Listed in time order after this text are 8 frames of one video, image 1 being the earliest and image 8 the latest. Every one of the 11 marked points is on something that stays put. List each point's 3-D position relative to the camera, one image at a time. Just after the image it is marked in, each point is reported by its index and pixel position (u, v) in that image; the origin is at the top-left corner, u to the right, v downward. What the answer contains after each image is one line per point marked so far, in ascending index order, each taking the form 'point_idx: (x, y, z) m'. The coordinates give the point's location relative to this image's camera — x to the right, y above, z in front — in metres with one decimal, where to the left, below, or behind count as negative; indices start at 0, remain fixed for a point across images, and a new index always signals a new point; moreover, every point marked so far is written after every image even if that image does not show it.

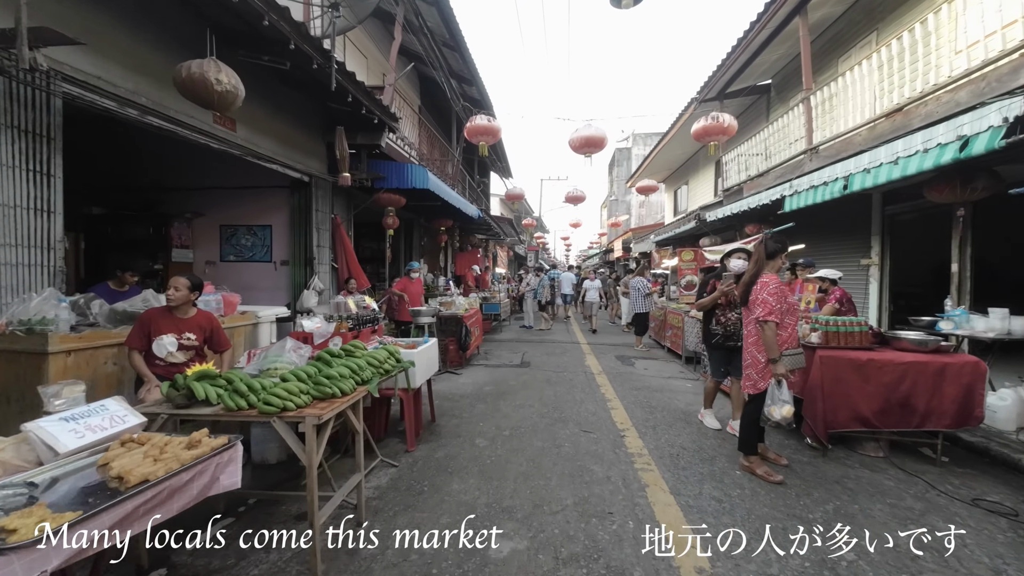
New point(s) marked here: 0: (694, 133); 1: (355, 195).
0: (+3.6, +3.0, +7.6) m
1: (-3.5, +2.1, +8.6) m
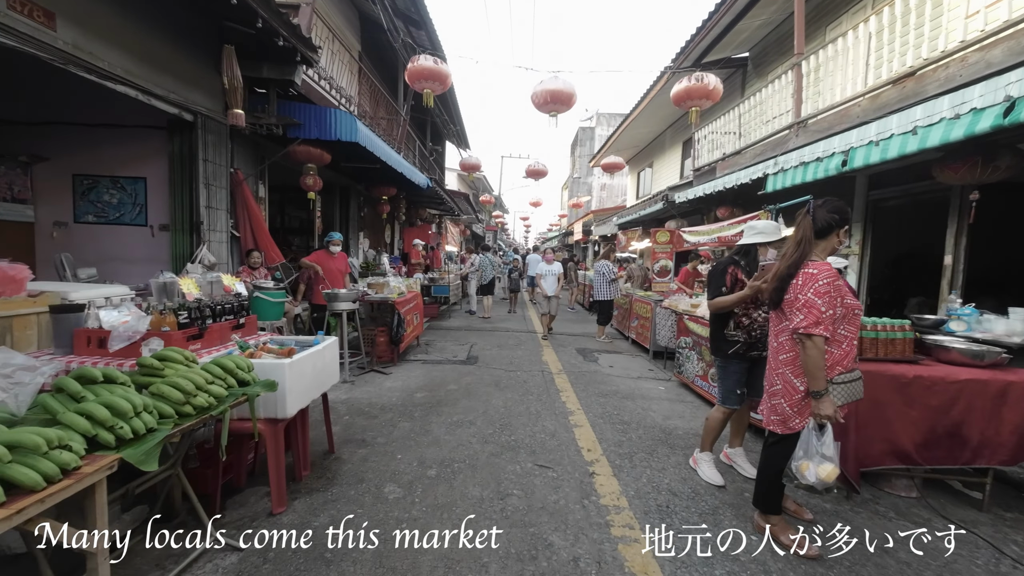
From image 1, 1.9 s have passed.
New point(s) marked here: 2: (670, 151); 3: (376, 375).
0: (+2.8, +3.2, +6.6) m
1: (-4.4, +2.5, +6.9) m
2: (+5.6, +4.9, +14.0) m
3: (-1.7, -1.1, +5.0) m
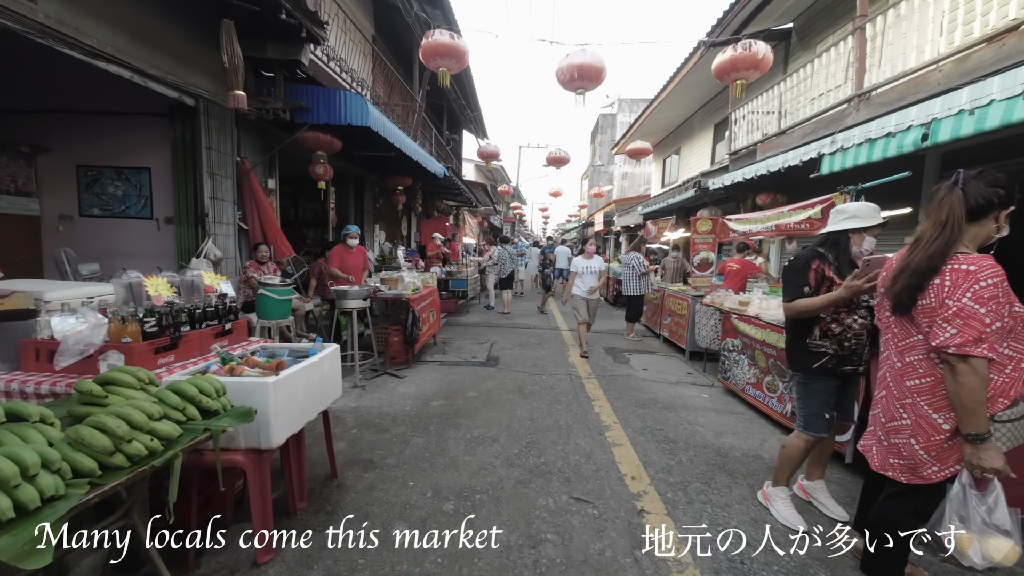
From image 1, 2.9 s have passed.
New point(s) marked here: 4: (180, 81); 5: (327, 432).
0: (+3.1, +3.3, +5.9) m
1: (-4.0, +2.6, +6.5) m
2: (+6.3, +5.1, +13.1) m
3: (-1.5, -1.1, +4.6) m
4: (-4.1, +2.6, +4.9) m
5: (-1.3, -1.0, +2.7) m
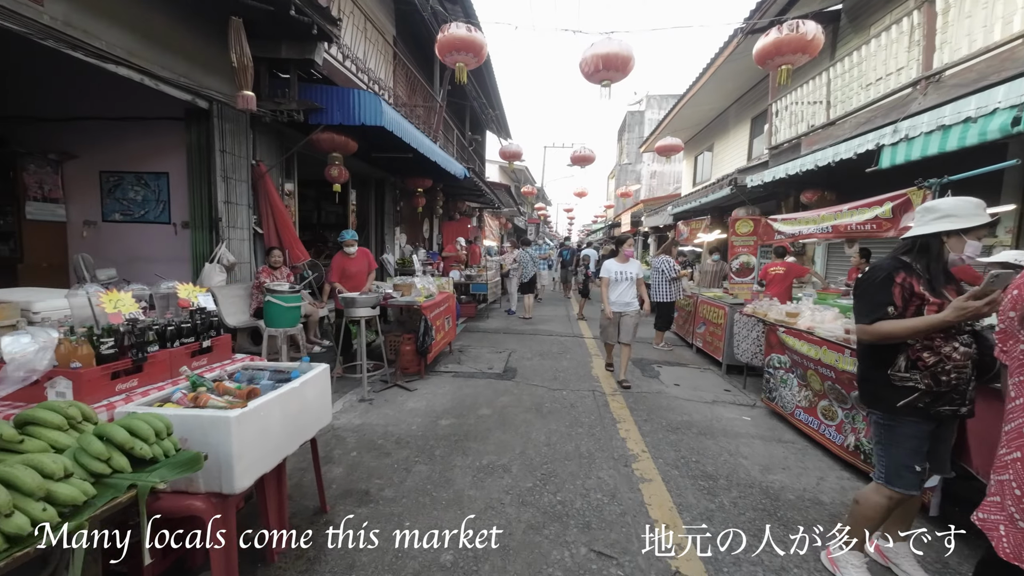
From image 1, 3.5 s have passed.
0: (+3.4, +3.2, +5.4) m
1: (-3.7, +2.5, +6.4) m
2: (+7.0, +5.0, +12.4) m
3: (-1.3, -1.2, +4.4) m
4: (-3.9, +2.5, +4.8) m
5: (-1.2, -1.1, +2.4) m
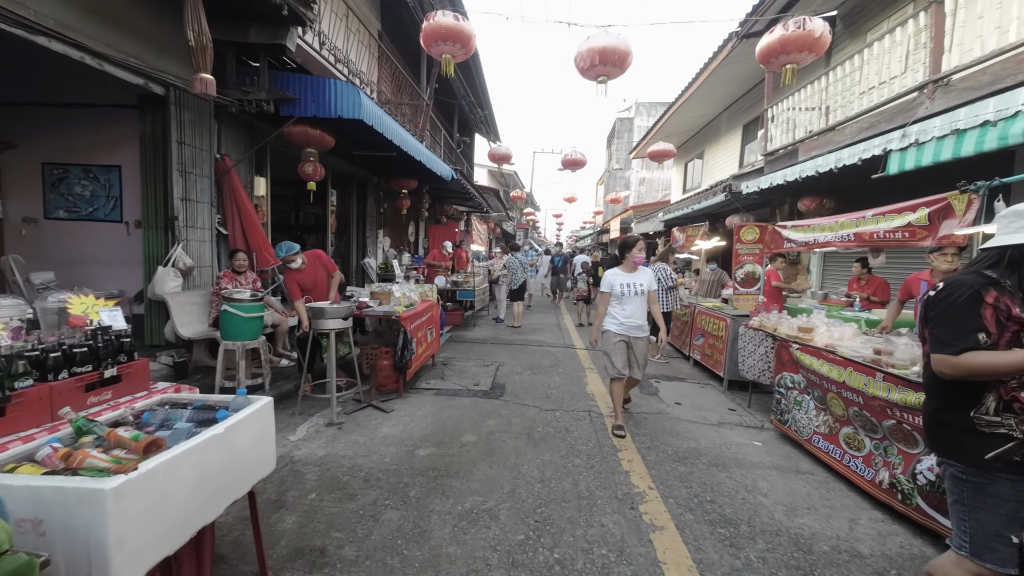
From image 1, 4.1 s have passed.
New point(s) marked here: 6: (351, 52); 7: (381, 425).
0: (+3.3, +3.1, +5.1) m
1: (-3.8, +2.4, +5.9) m
2: (+6.7, +4.7, +12.2) m
3: (-1.4, -1.3, +3.9) m
4: (-4.0, +2.4, +4.2) m
5: (-1.3, -1.1, +2.0) m
6: (-2.9, +4.3, +7.1) m
7: (-1.2, -1.3, +3.7) m
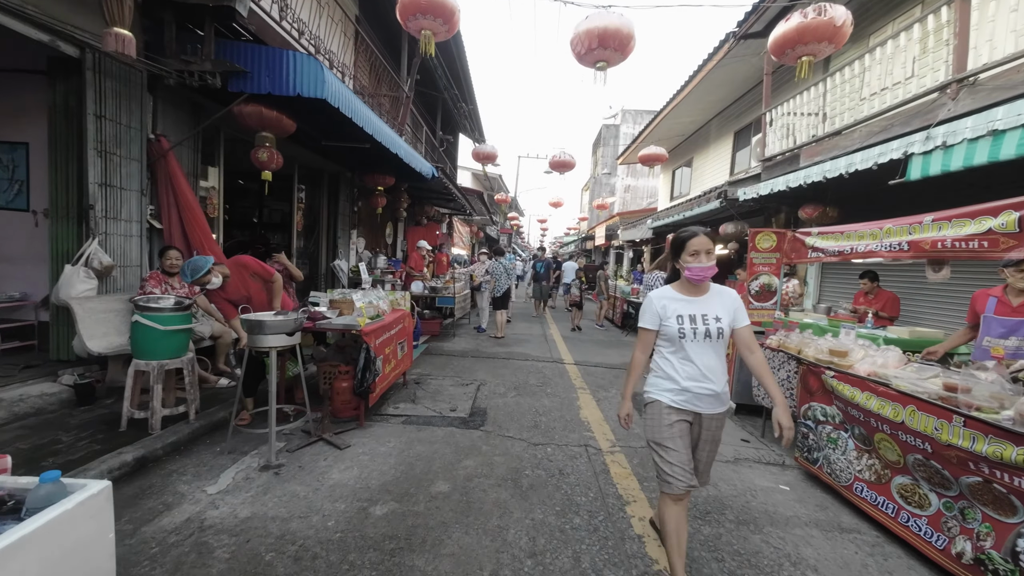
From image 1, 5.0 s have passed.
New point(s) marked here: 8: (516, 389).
0: (+3.1, +2.9, +4.6) m
1: (-4.0, +2.4, +5.1) m
2: (+6.3, +4.4, +11.9) m
3: (-1.5, -1.3, +3.2) m
4: (-4.1, +2.4, +3.4) m
5: (-1.3, -1.2, +1.2) m
6: (-3.1, +4.2, +6.4) m
7: (-1.4, -1.4, +3.0) m
8: (+0.1, -1.3, +4.9) m
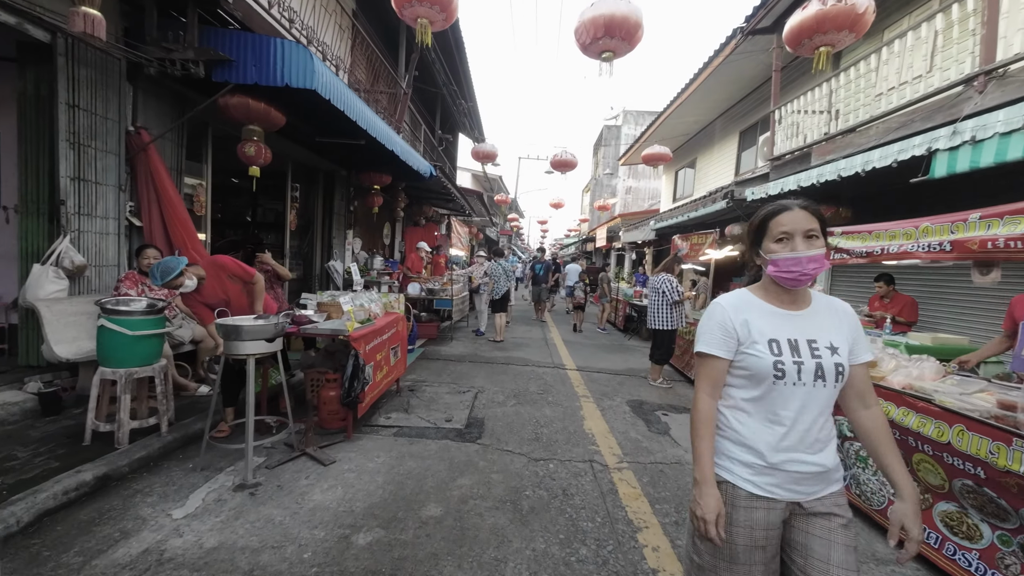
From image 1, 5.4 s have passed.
0: (+3.1, +2.9, +4.4) m
1: (-4.0, +2.4, +4.9) m
2: (+6.3, +4.3, +11.7) m
3: (-1.5, -1.4, +2.9) m
4: (-4.1, +2.4, +3.2) m
5: (-1.3, -1.2, +1.0) m
6: (-3.1, +4.2, +6.2) m
7: (-1.4, -1.4, +2.7) m
8: (+0.1, -1.3, +4.7) m
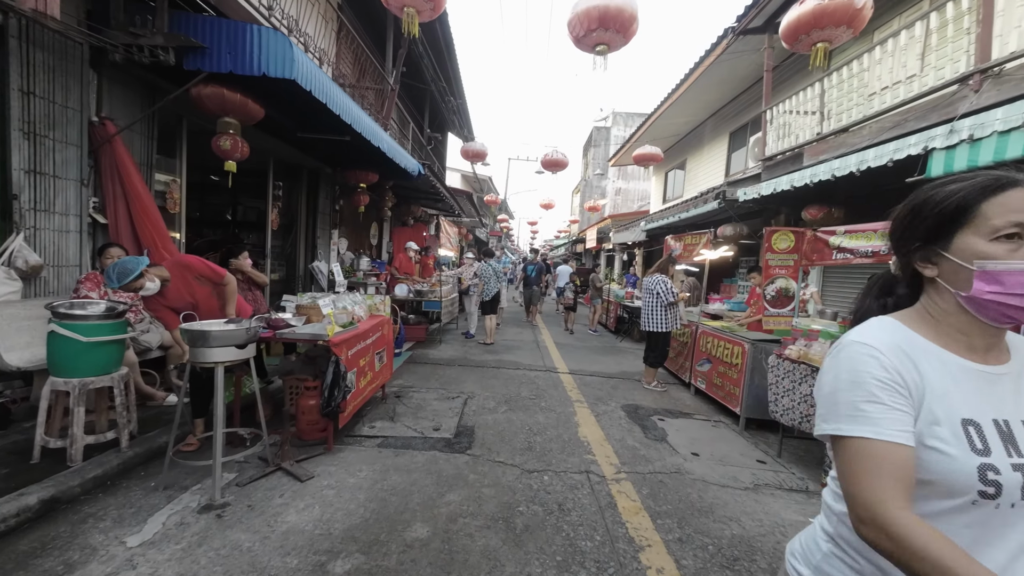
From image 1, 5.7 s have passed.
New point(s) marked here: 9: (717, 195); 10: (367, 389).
0: (+3.0, +2.9, +4.3) m
1: (-4.1, +2.4, +4.6) m
2: (+6.0, +4.3, +11.7) m
3: (-1.6, -1.4, +2.7) m
4: (-4.1, +2.4, +2.9) m
5: (-1.3, -1.2, +0.7) m
6: (-3.3, +4.2, +5.9) m
7: (-1.4, -1.4, +2.5) m
8: (0.0, -1.3, +4.5) m
9: (+4.4, +2.0, +8.4) m
10: (-1.4, -1.0, +3.7) m
